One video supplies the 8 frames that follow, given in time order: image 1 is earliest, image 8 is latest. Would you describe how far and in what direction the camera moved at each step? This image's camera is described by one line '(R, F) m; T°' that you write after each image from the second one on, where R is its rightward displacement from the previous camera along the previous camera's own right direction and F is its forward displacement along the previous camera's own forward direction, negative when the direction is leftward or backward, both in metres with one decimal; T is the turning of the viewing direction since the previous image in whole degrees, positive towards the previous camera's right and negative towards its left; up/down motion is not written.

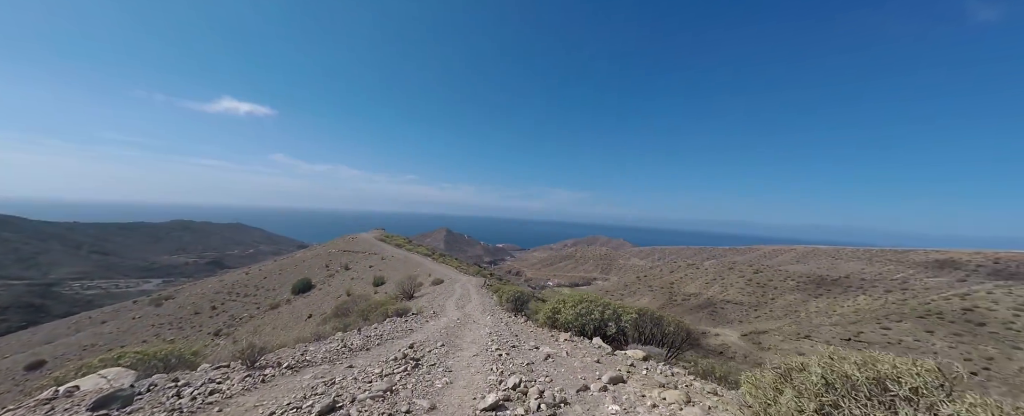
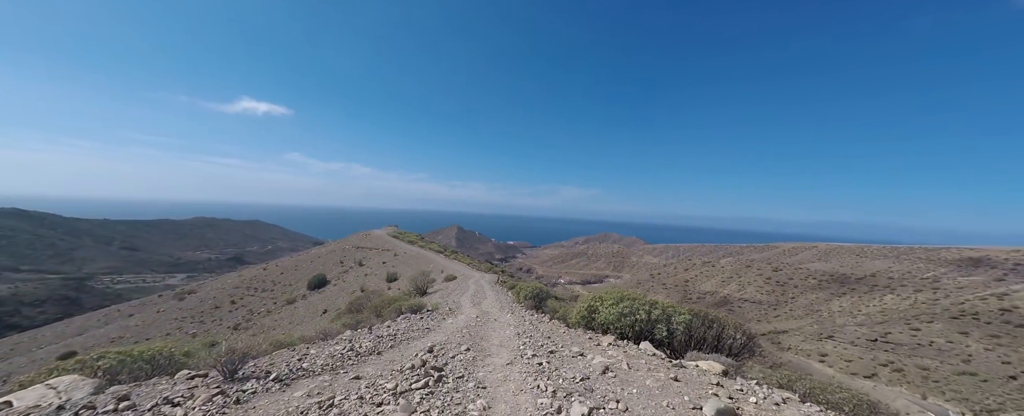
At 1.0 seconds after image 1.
(-0.1, +0.3) m; -2°
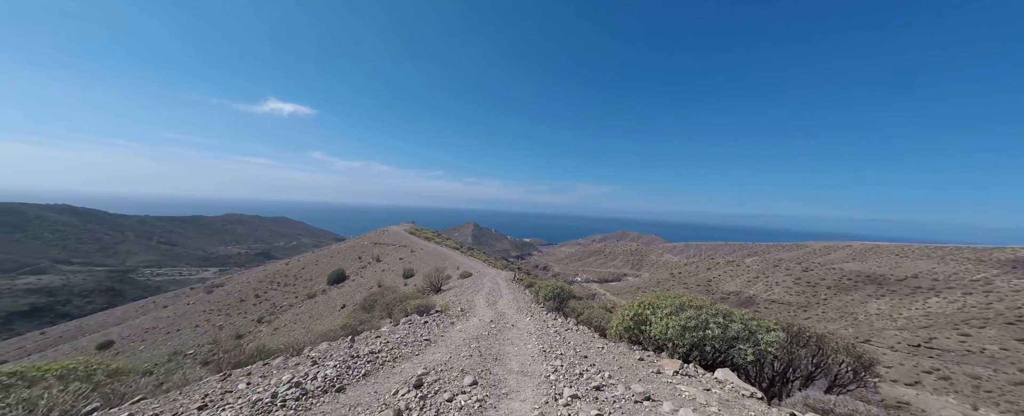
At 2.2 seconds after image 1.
(0.0, +0.5) m; -3°
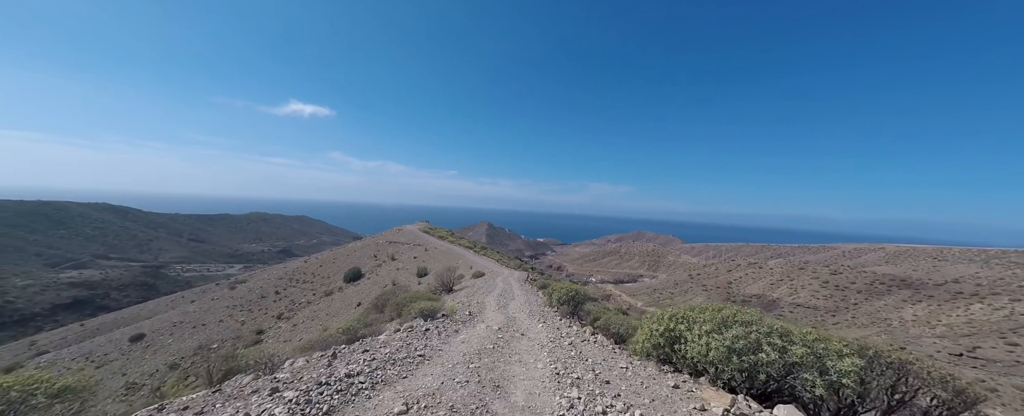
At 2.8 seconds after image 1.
(0.0, +0.3) m; -3°
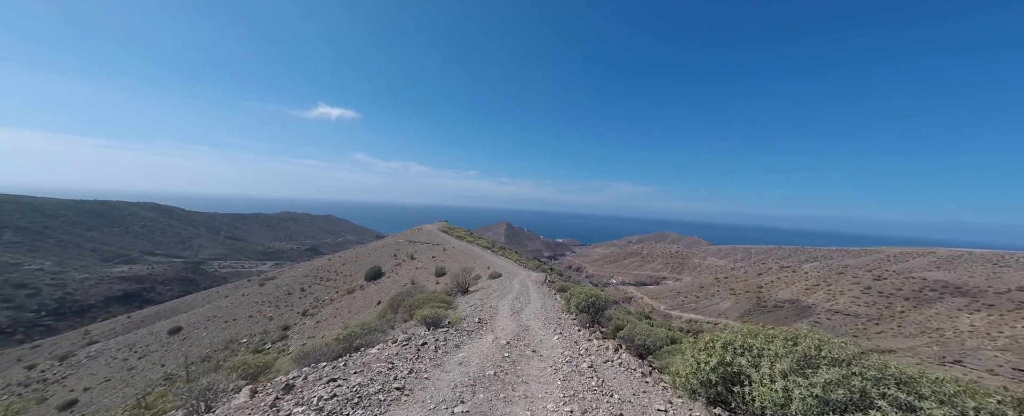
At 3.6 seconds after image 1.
(+0.1, +0.4) m; -3°
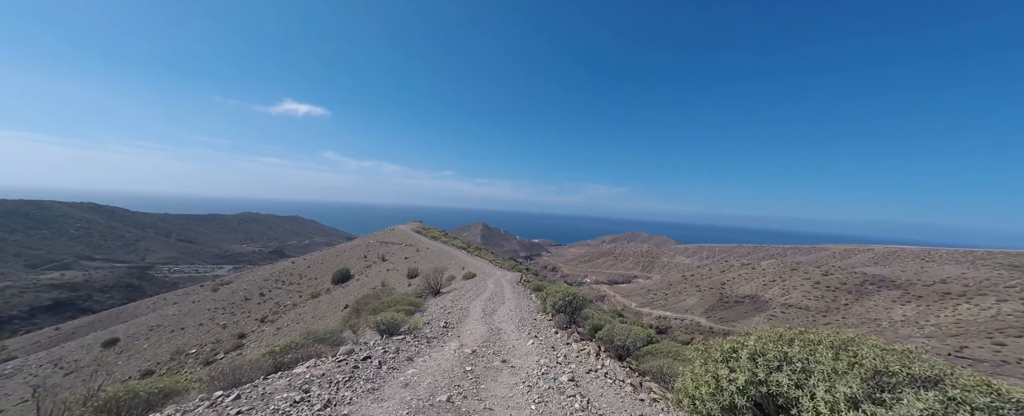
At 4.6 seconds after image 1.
(0.0, +0.3) m; +5°
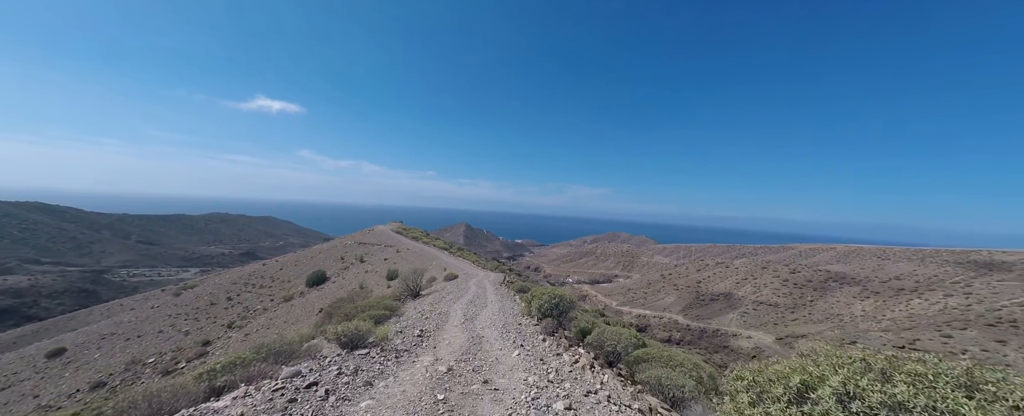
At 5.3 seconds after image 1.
(0.0, +0.2) m; +3°
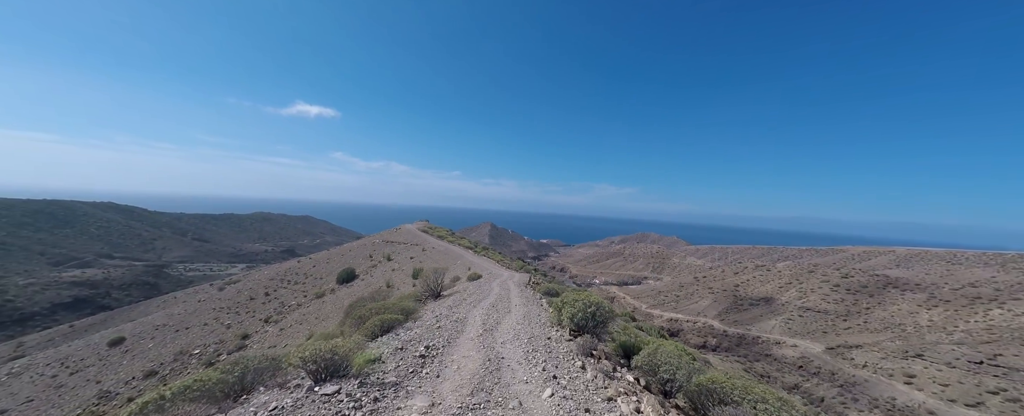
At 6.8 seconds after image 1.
(0.0, +0.7) m; -5°
